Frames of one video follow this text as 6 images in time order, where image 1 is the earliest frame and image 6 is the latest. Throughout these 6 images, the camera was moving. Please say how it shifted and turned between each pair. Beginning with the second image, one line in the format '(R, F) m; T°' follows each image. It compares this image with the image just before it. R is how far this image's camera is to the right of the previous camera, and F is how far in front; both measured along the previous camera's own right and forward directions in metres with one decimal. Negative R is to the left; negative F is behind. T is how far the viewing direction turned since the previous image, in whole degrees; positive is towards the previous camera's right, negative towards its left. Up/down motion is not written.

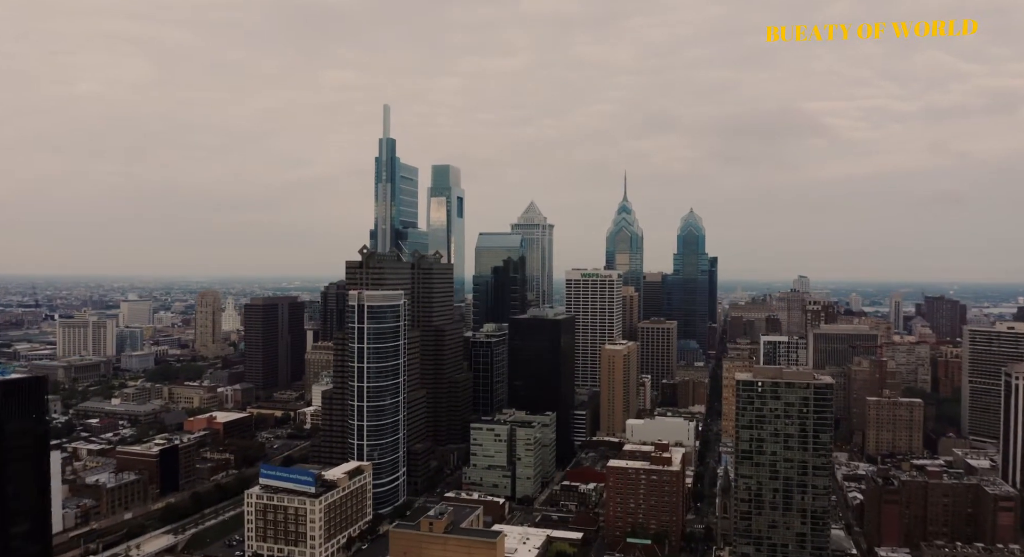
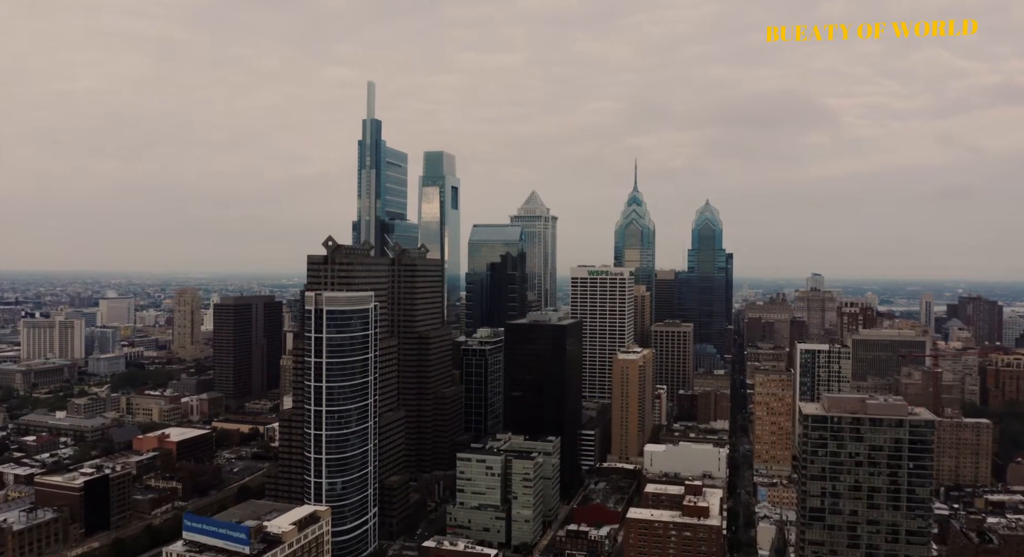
(+0.3, +6.6) m; 0°
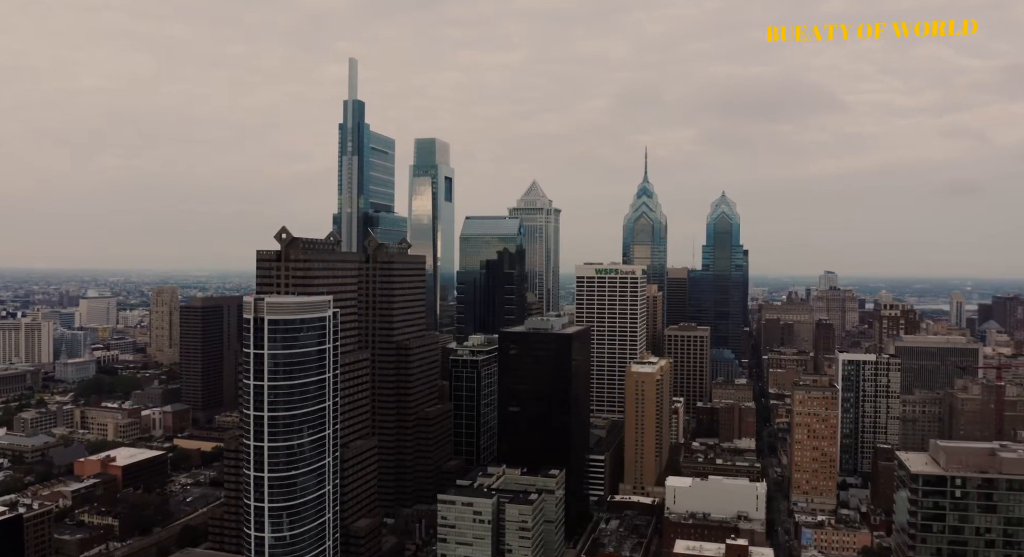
(+0.3, +5.7) m; 0°
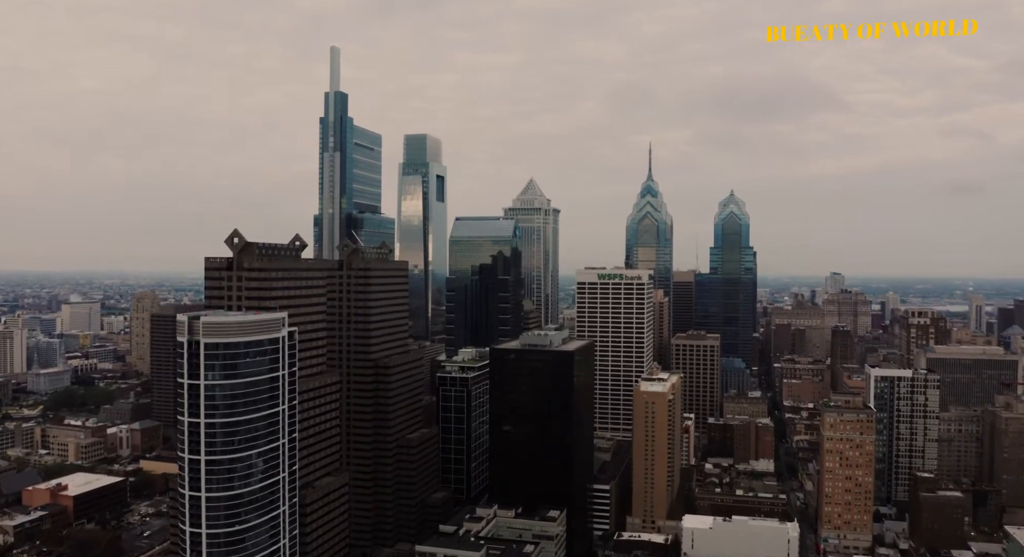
(+0.2, +3.8) m; 0°
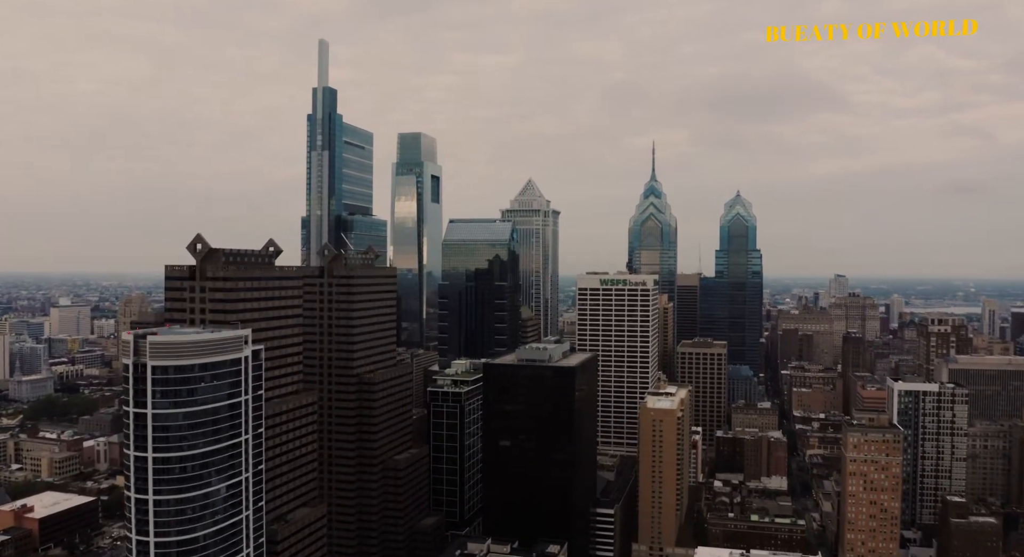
(+0.1, +2.3) m; 0°
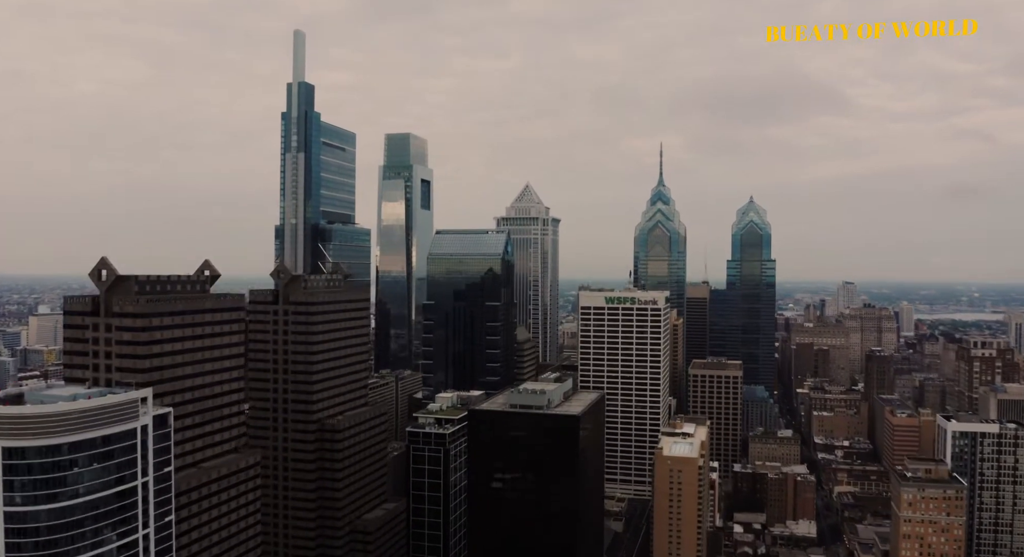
(+0.2, +4.2) m; 0°
